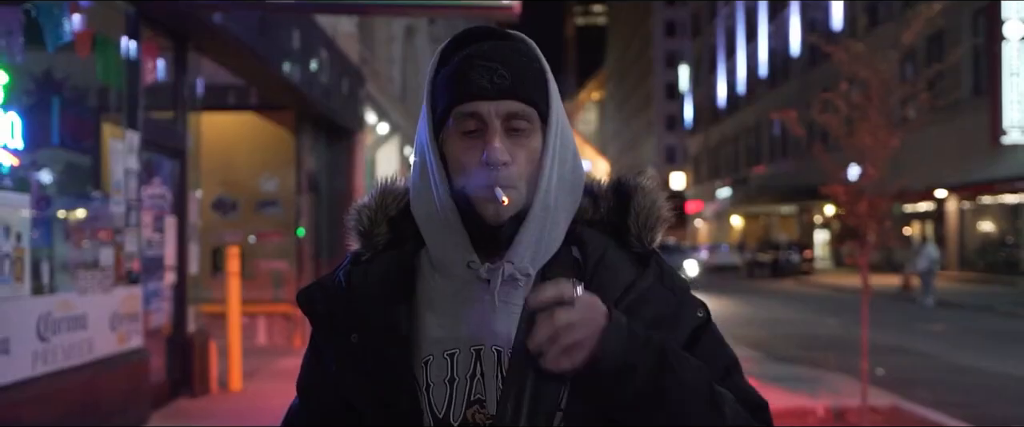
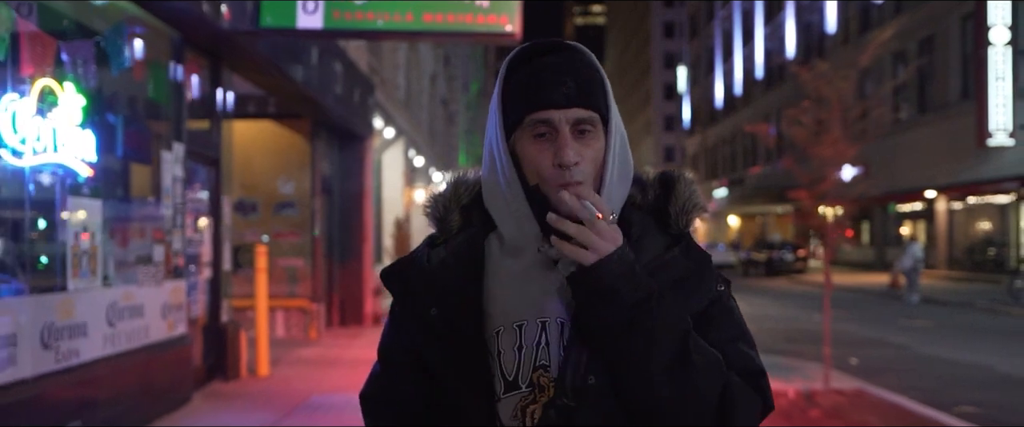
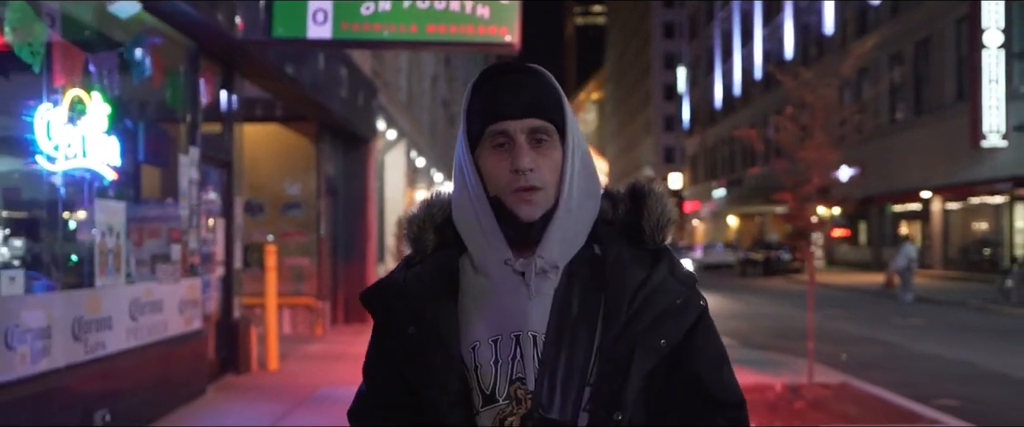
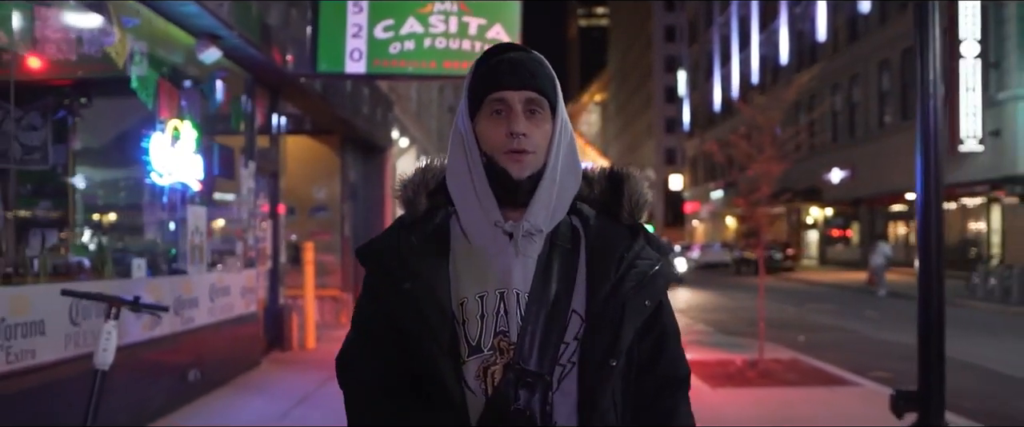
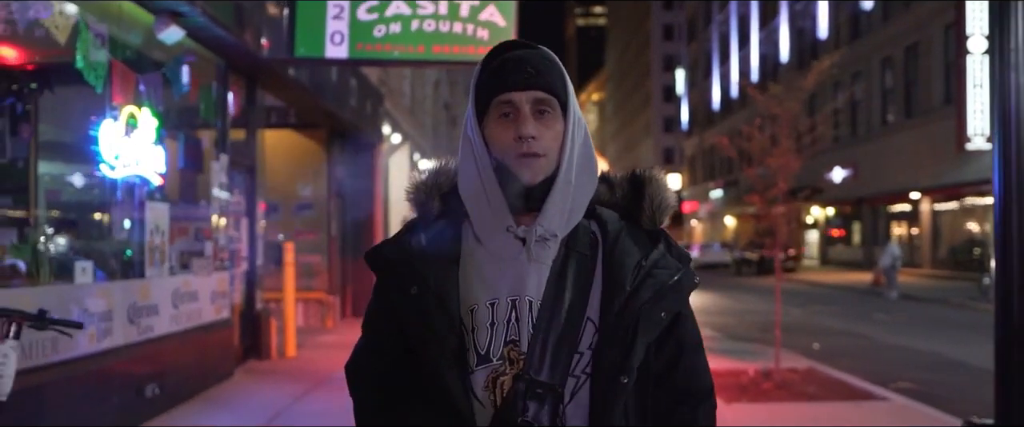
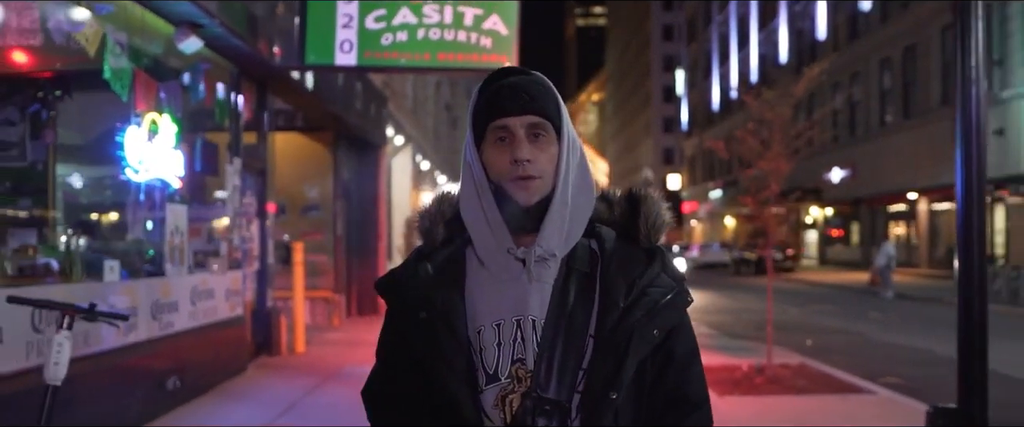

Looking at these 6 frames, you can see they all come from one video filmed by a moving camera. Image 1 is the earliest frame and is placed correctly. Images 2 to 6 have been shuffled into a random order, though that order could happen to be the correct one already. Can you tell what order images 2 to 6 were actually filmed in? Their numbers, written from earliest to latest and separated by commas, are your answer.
2, 3, 5, 6, 4
